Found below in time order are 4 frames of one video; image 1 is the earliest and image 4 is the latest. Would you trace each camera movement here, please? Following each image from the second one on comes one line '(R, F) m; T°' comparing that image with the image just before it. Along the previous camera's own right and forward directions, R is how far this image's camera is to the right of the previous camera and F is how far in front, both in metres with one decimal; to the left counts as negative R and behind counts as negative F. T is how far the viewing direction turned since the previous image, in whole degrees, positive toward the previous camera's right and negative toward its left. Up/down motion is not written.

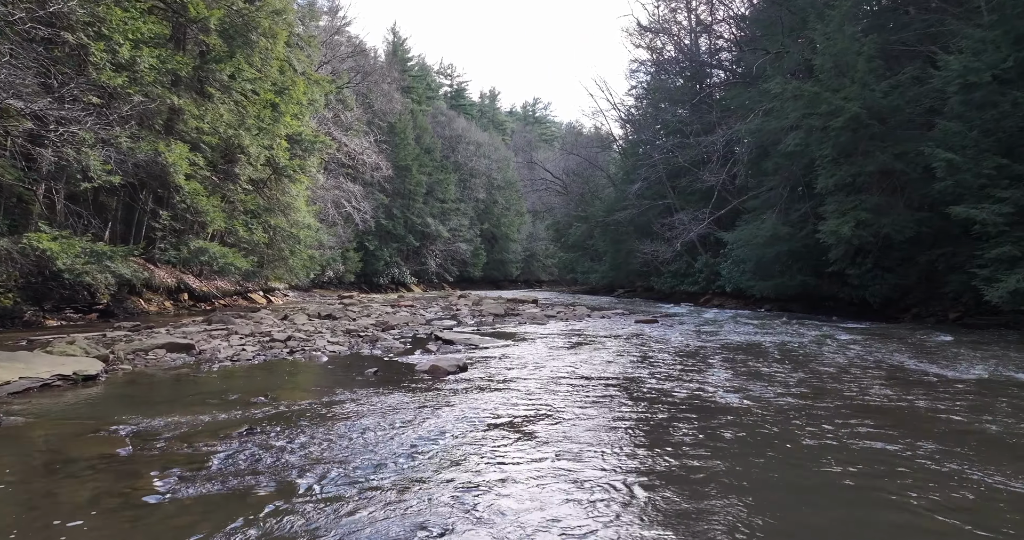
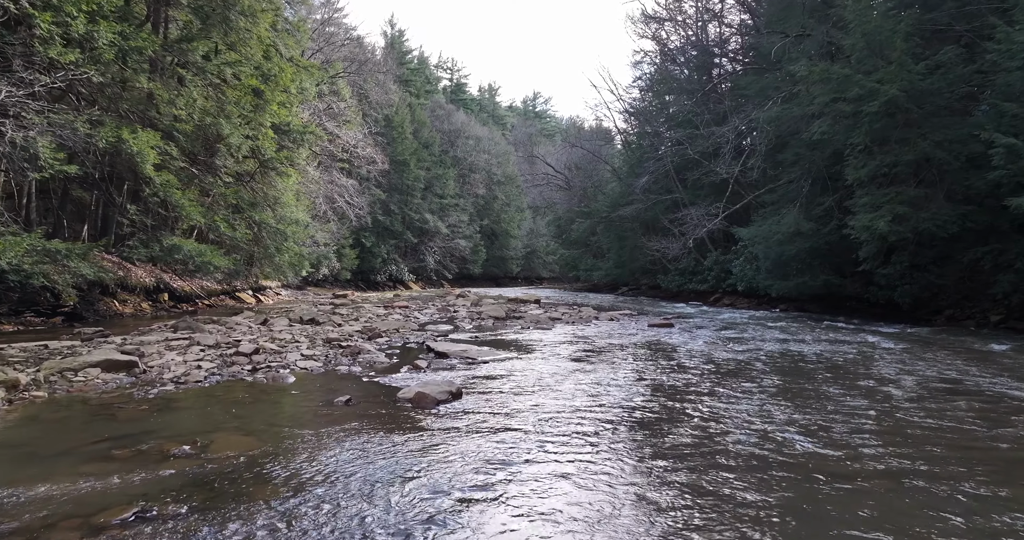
(0.0, +1.1) m; 0°
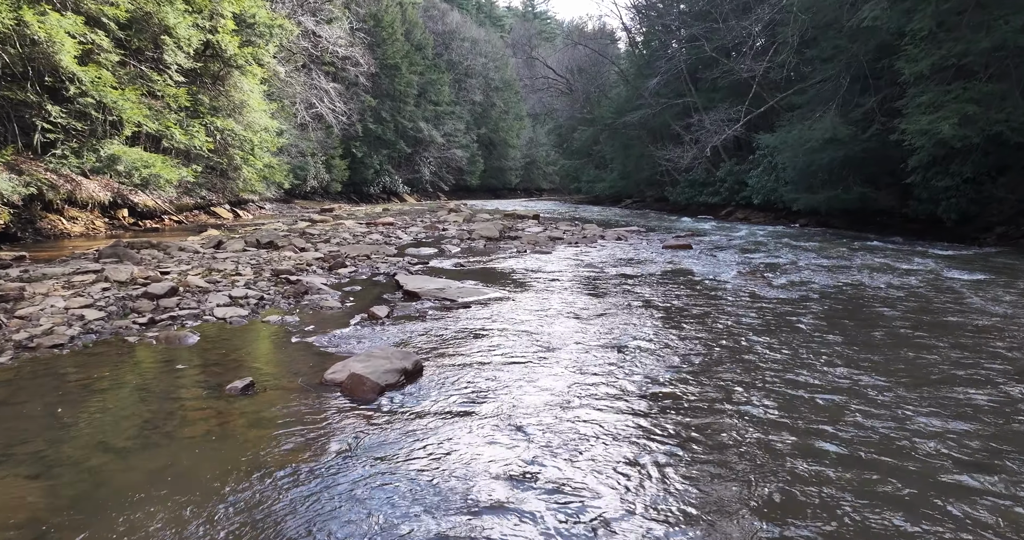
(+0.1, +1.6) m; 0°
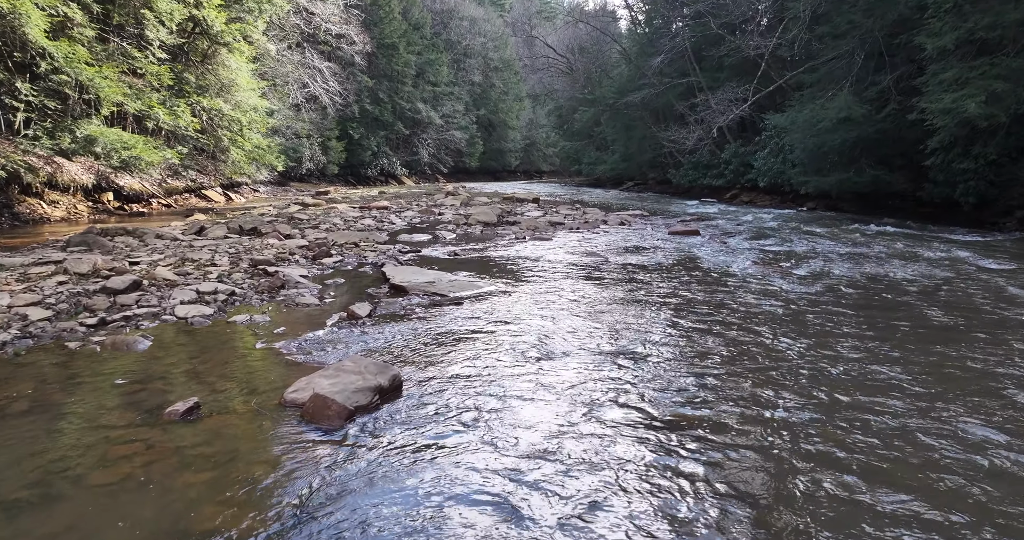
(0.0, +0.5) m; 0°
